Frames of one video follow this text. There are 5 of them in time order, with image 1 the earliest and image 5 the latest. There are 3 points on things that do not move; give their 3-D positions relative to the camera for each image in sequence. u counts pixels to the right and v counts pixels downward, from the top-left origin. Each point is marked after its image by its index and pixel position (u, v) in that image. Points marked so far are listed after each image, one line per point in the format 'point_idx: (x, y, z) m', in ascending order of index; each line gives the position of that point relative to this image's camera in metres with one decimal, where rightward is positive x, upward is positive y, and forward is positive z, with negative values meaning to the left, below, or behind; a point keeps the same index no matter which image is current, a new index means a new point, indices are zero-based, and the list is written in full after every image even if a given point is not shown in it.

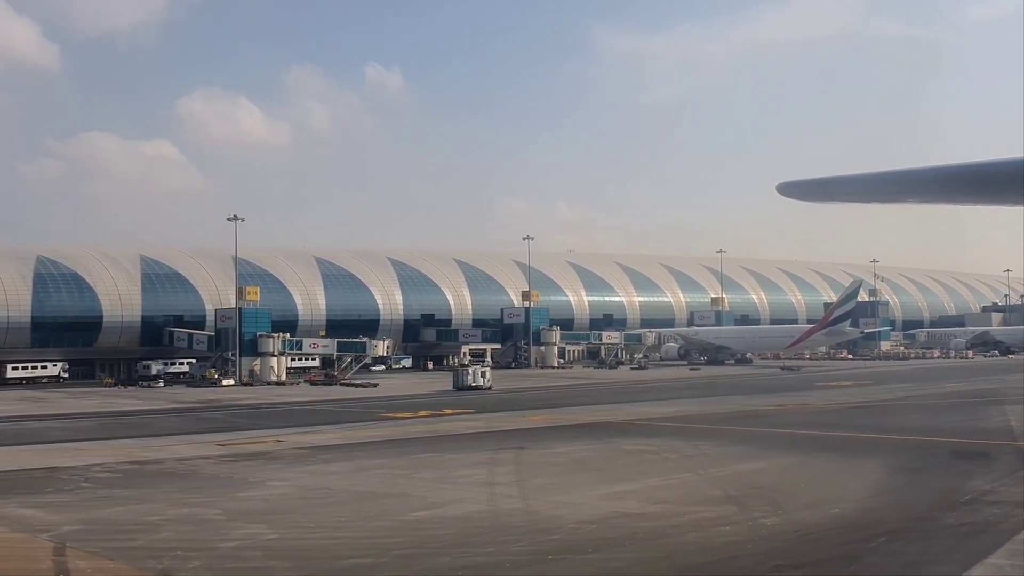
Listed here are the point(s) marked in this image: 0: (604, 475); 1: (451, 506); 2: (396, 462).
0: (+1.8, -3.5, +17.0) m
1: (-0.9, -3.3, +13.7) m
2: (-2.3, -3.6, +18.6) m
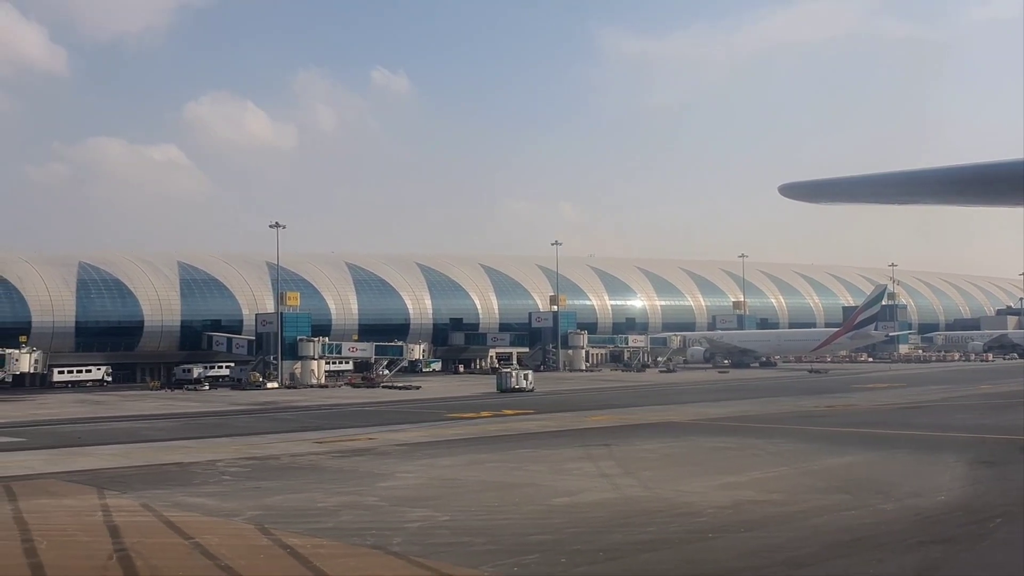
0: (+3.9, -3.7, +18.3) m
1: (+1.2, -3.5, +15.0) m
2: (-0.2, -3.8, +19.9) m
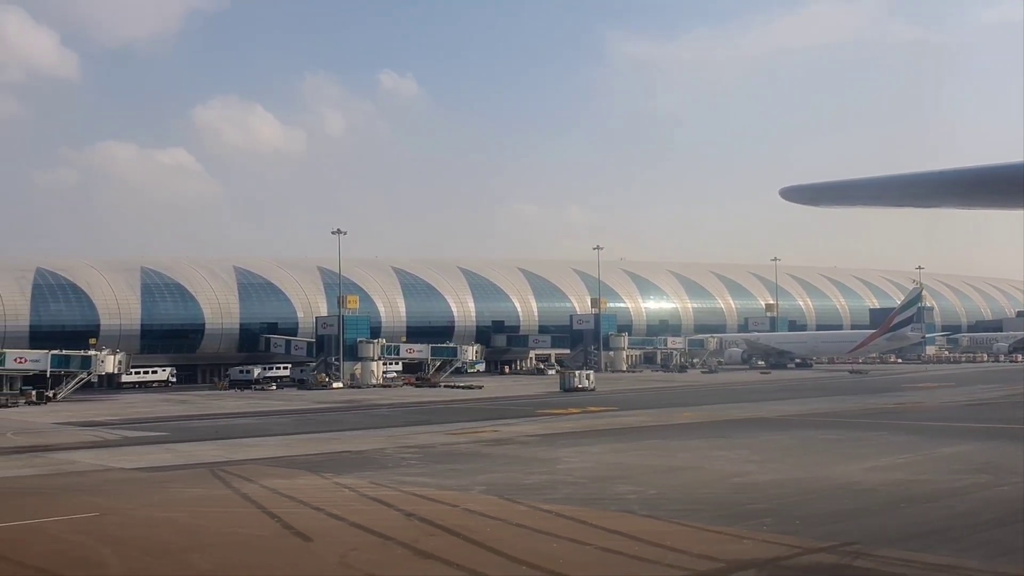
0: (+7.3, -3.8, +20.4) m
1: (+4.5, -3.6, +17.1) m
2: (+3.2, -3.9, +22.0) m
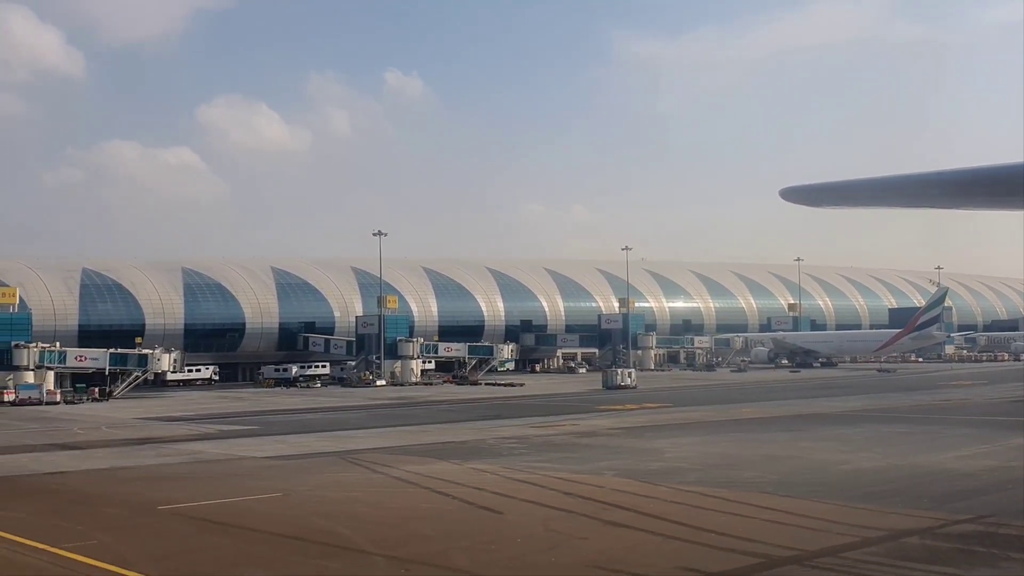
0: (+9.7, -3.8, +21.7) m
1: (+7.0, -3.6, +18.5) m
2: (+5.6, -3.9, +23.4) m
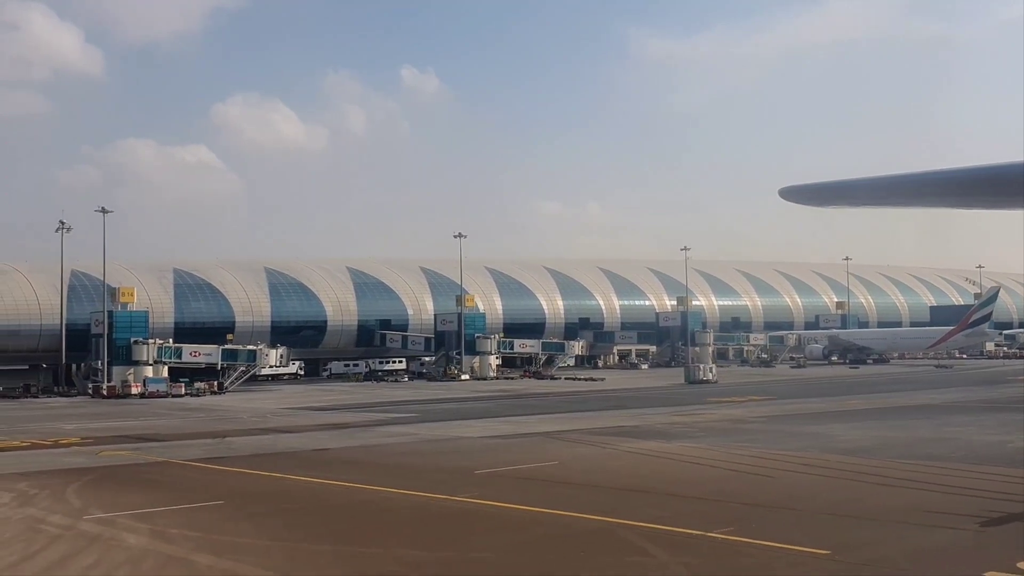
0: (+14.7, -3.9, +24.6) m
1: (+11.9, -3.7, +21.4) m
2: (+10.6, -4.0, +26.3) m
